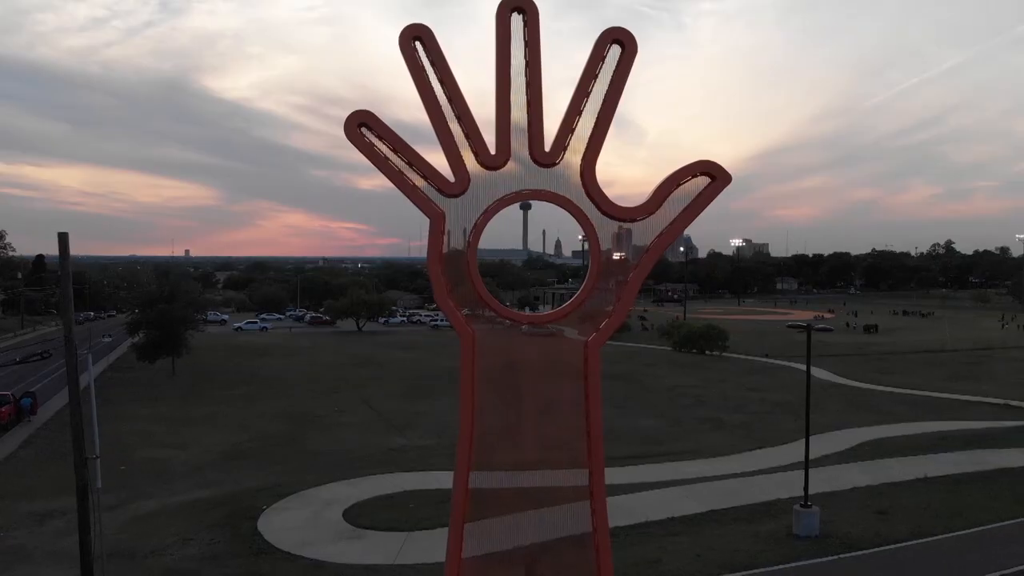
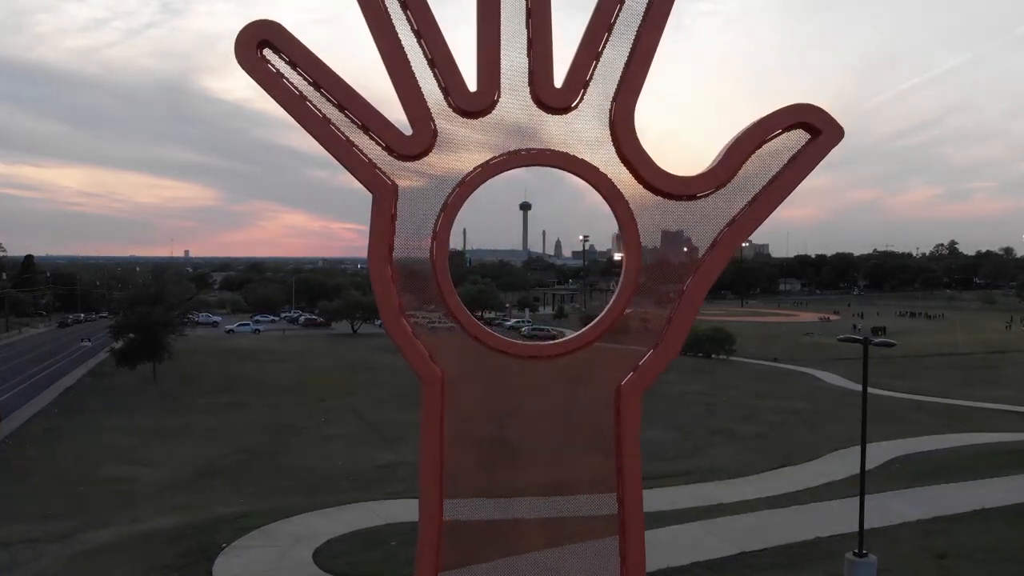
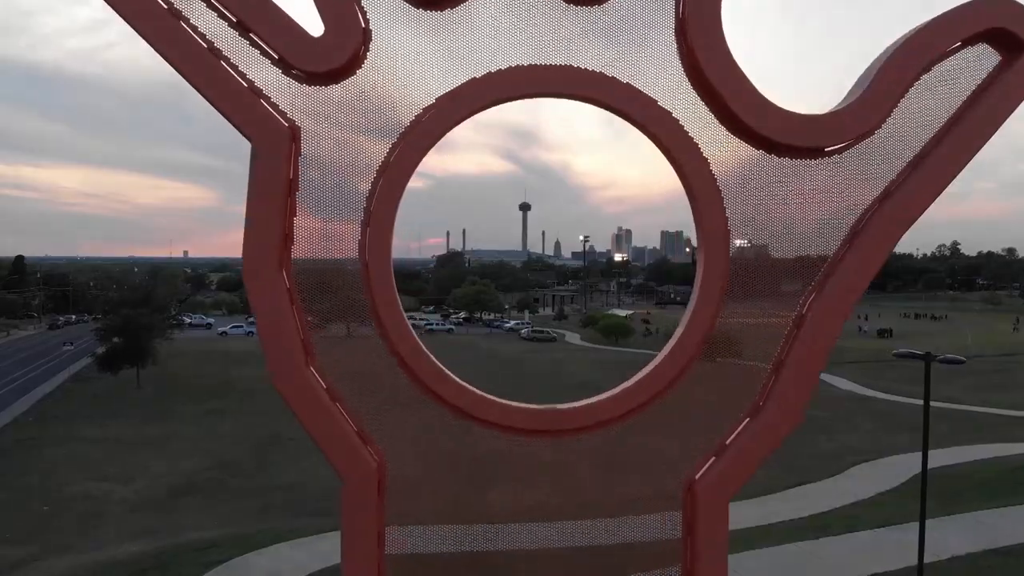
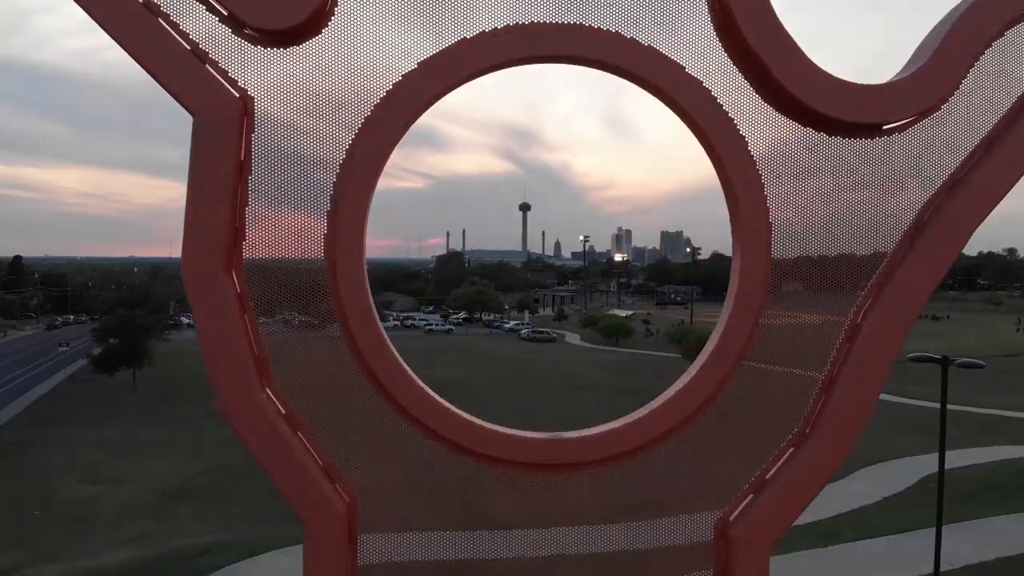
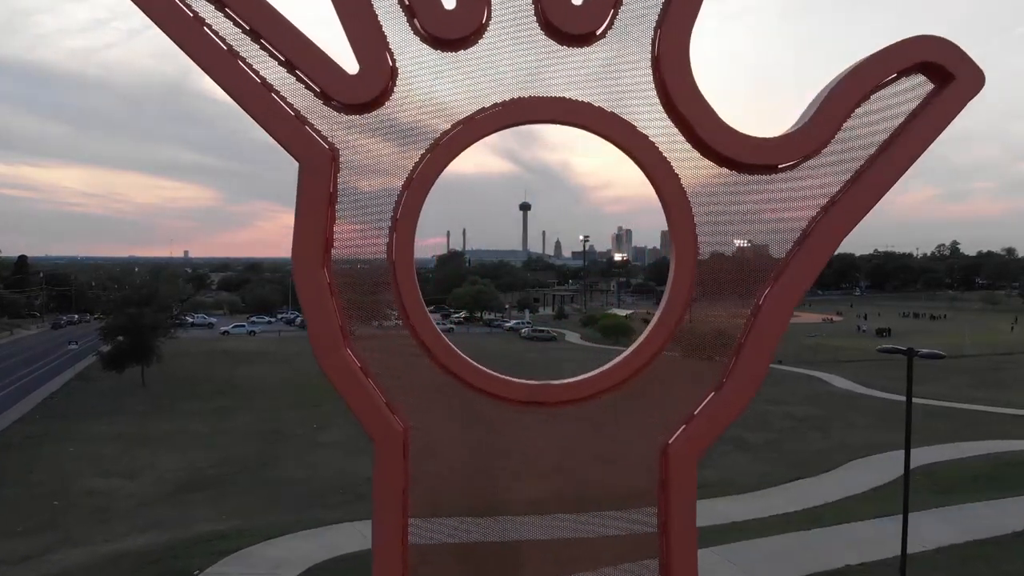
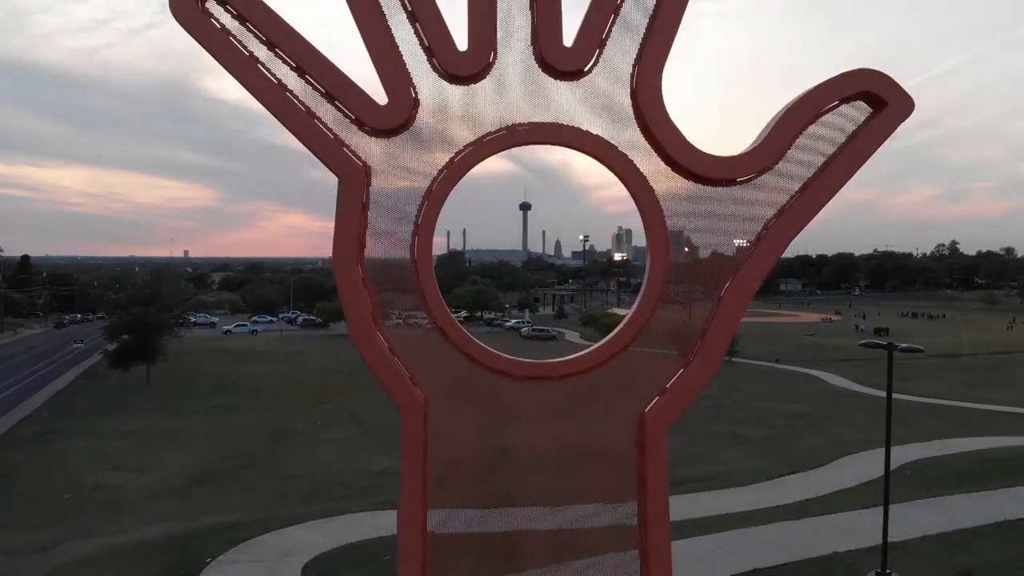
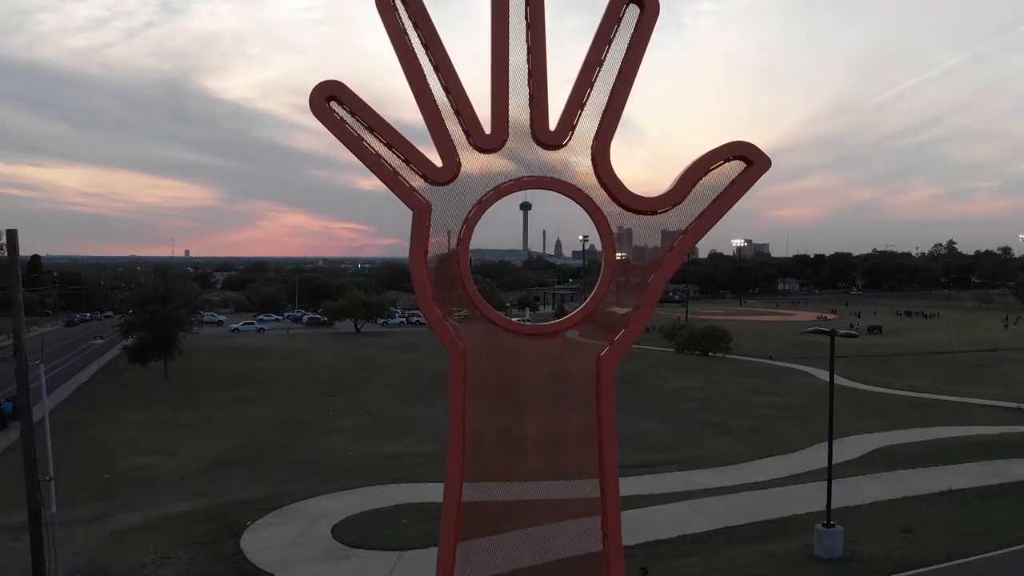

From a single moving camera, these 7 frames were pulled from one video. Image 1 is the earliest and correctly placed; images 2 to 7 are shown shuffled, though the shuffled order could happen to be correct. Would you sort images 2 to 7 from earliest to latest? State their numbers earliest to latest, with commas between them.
7, 2, 6, 5, 3, 4
